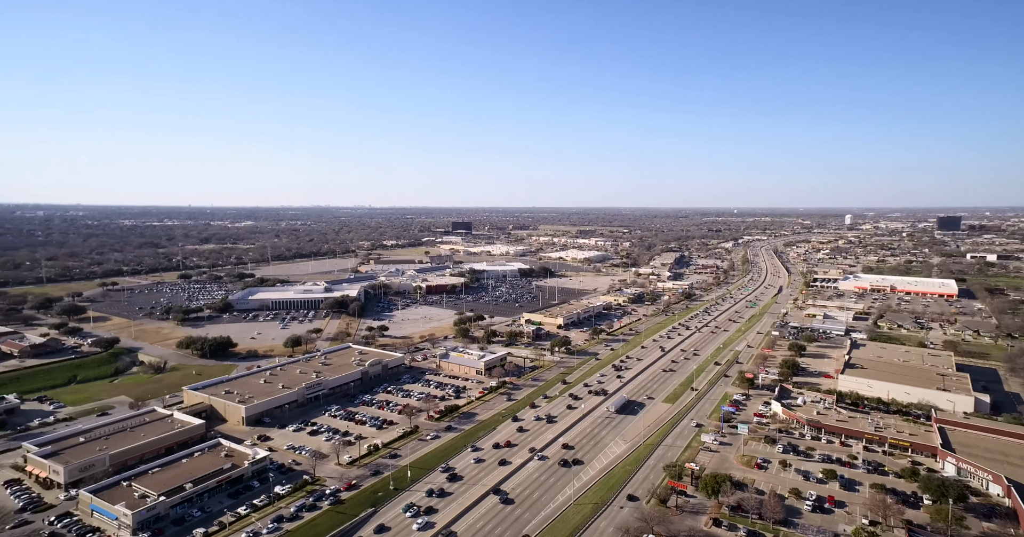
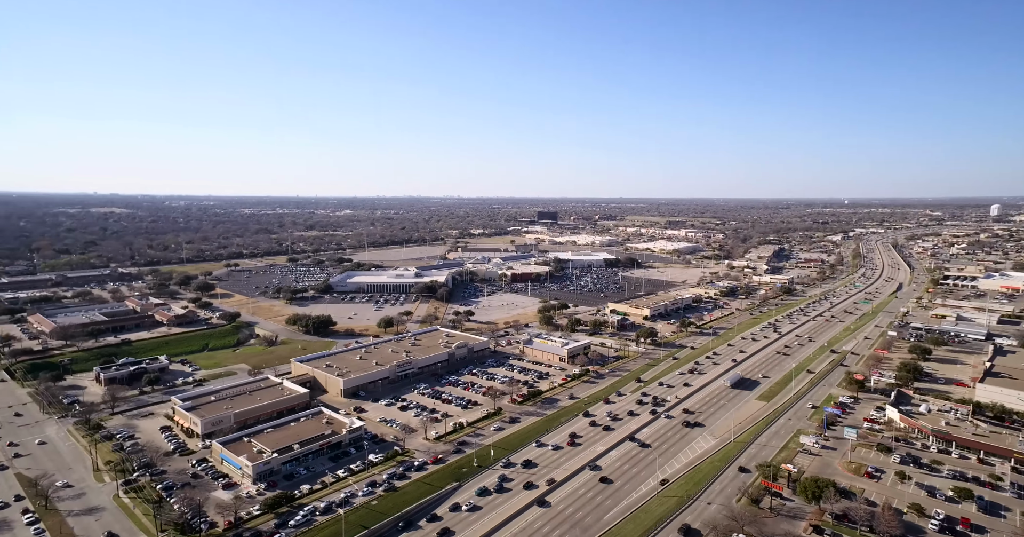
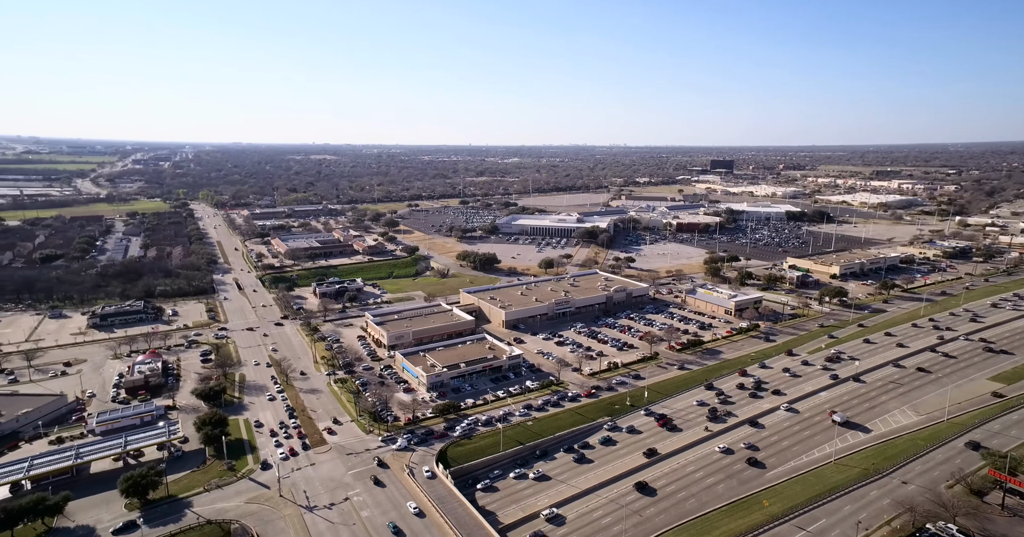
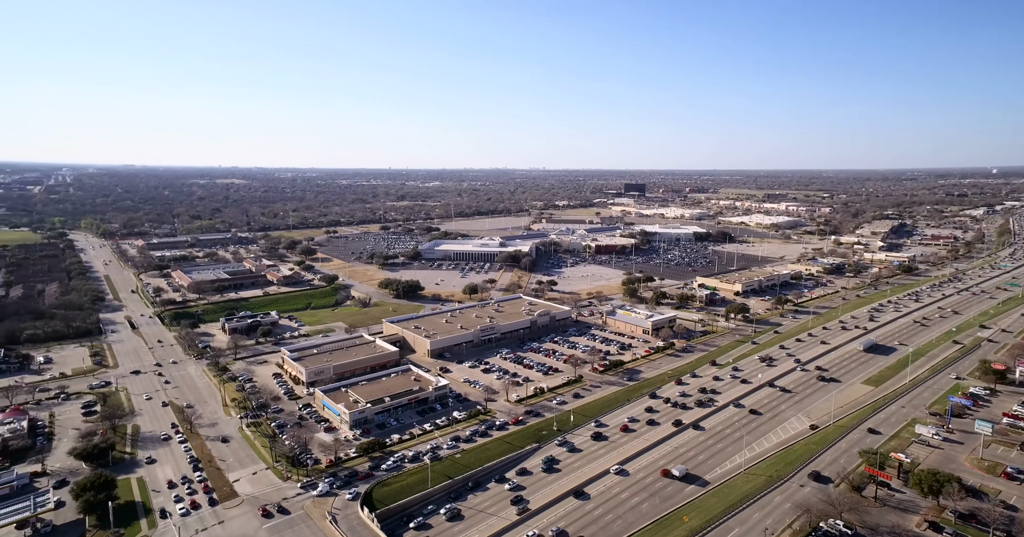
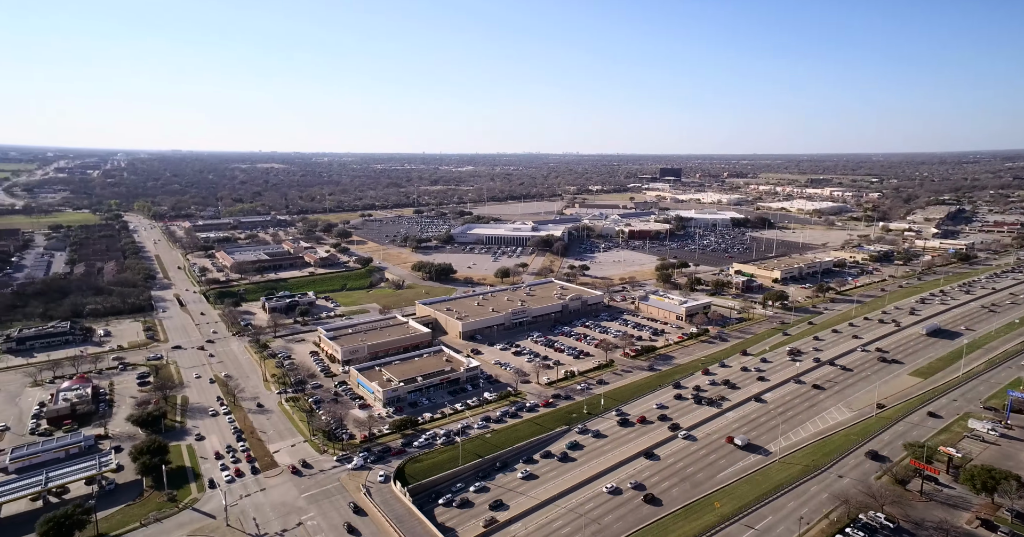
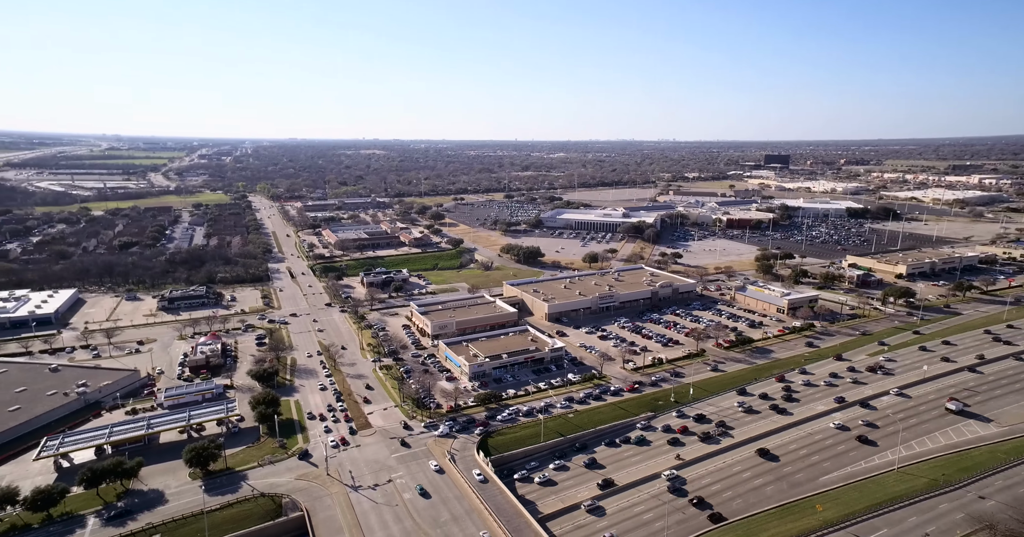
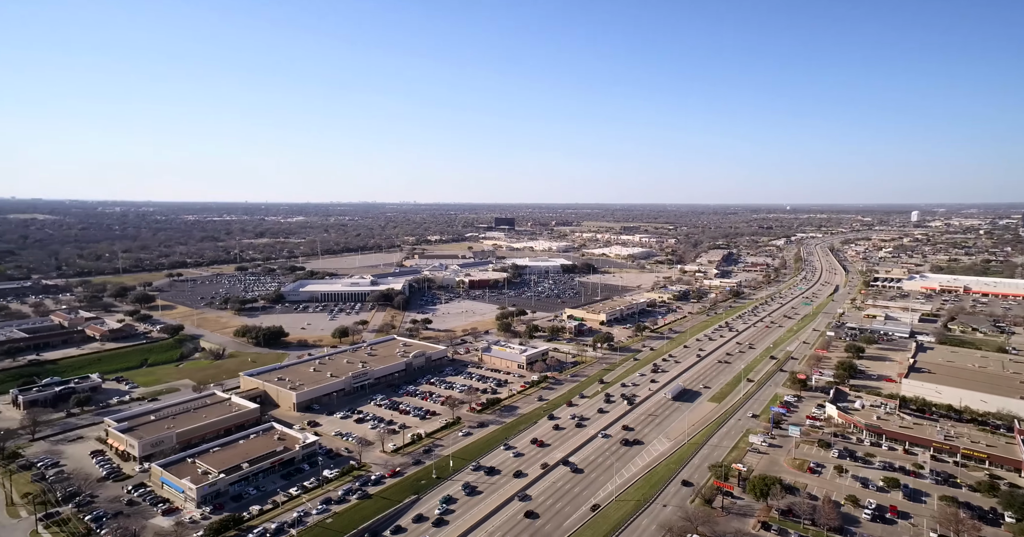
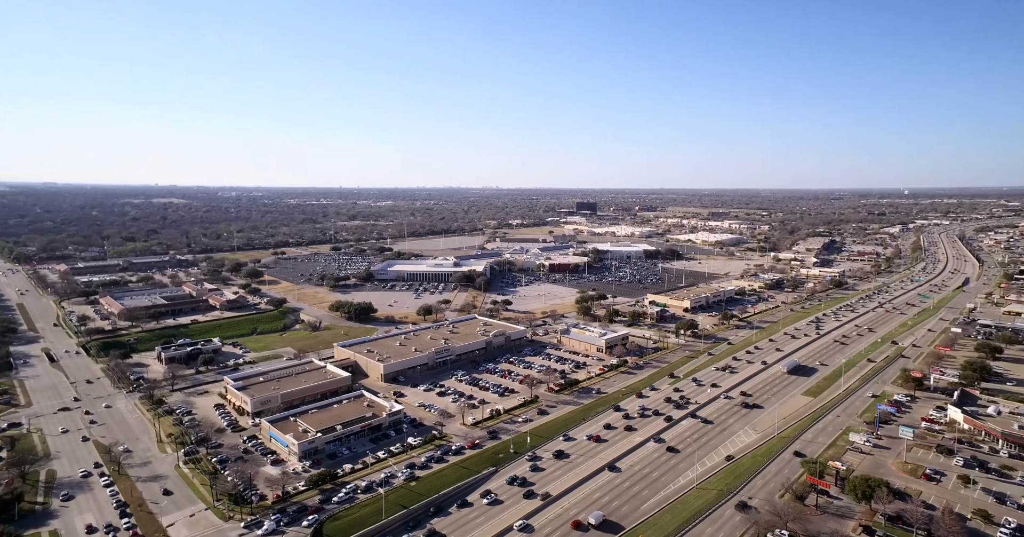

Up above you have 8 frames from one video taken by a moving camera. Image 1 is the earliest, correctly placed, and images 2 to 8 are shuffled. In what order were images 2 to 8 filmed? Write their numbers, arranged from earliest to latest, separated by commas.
7, 2, 8, 4, 5, 3, 6
